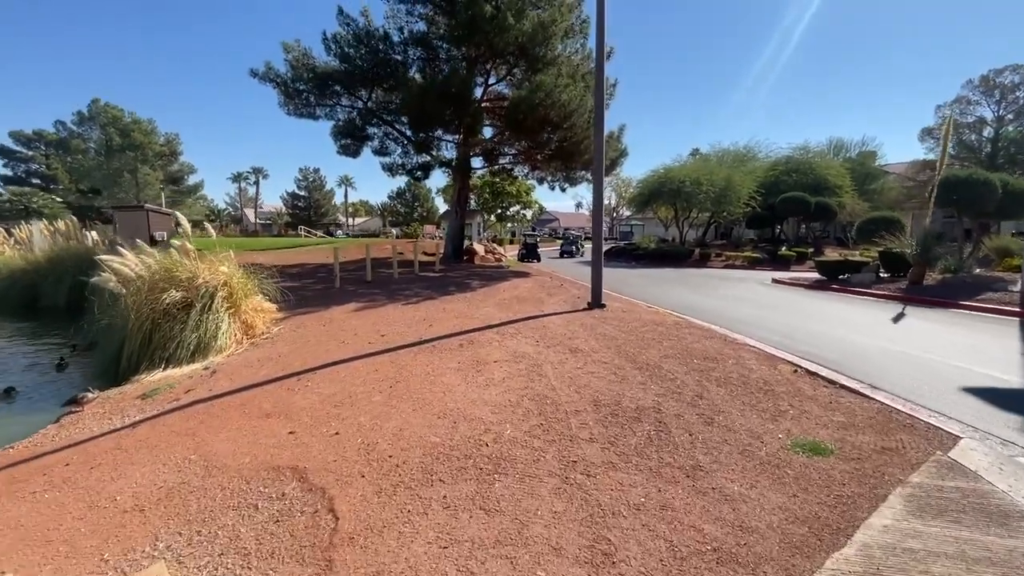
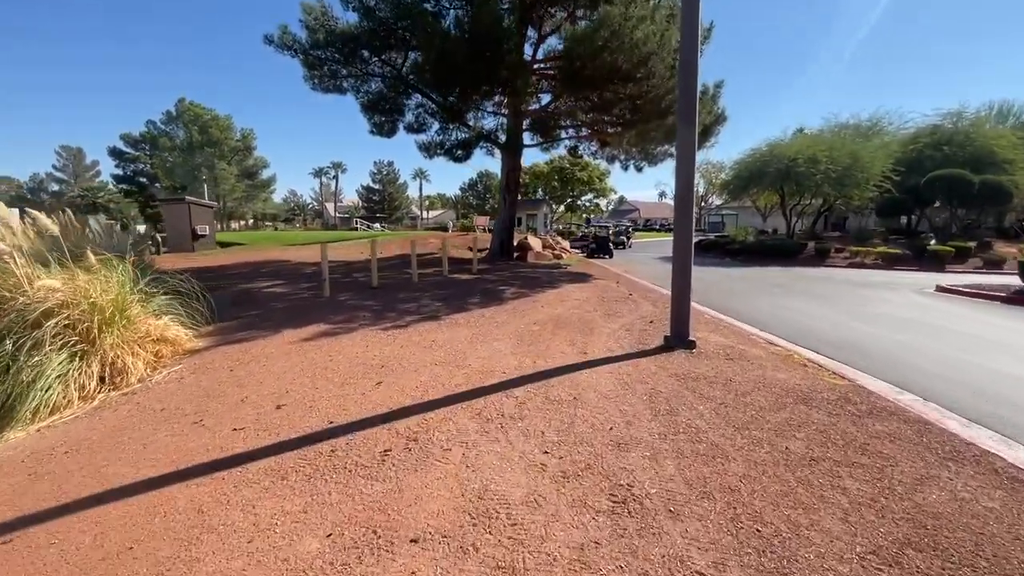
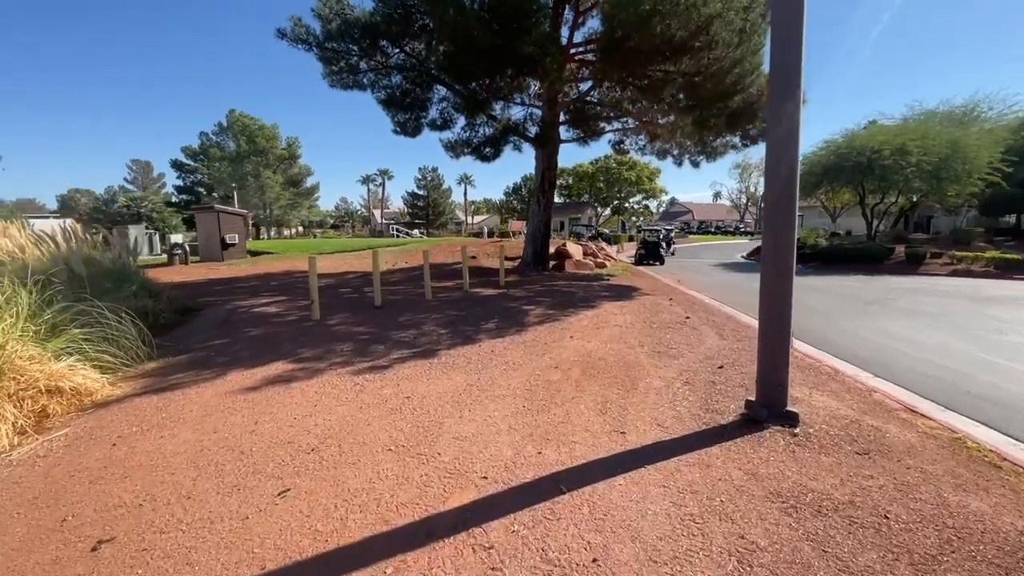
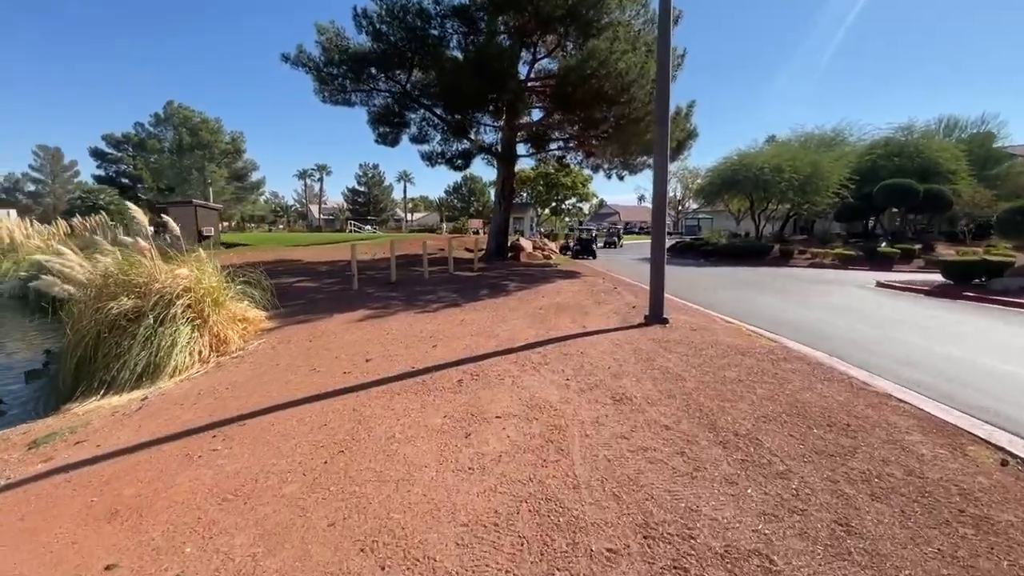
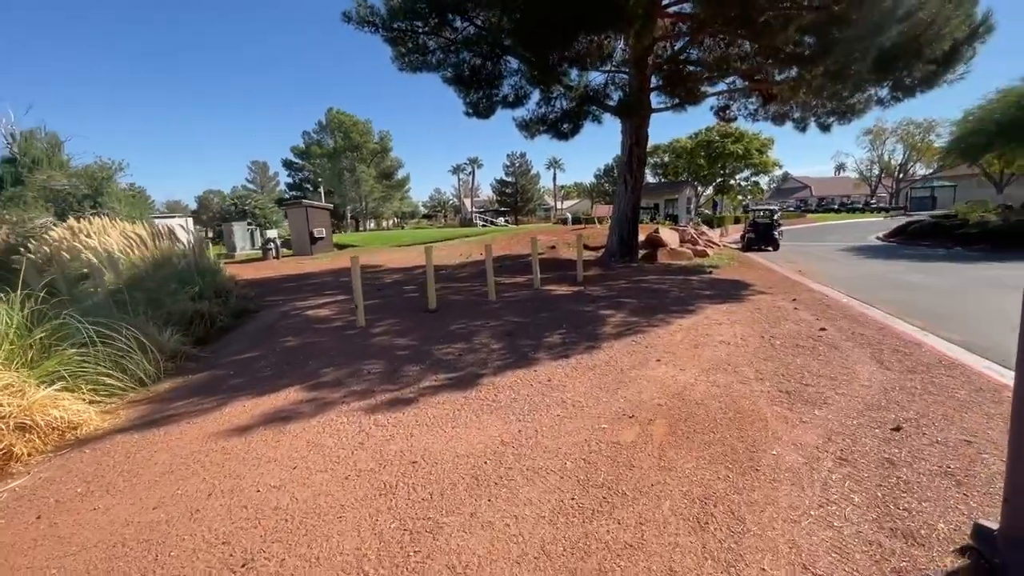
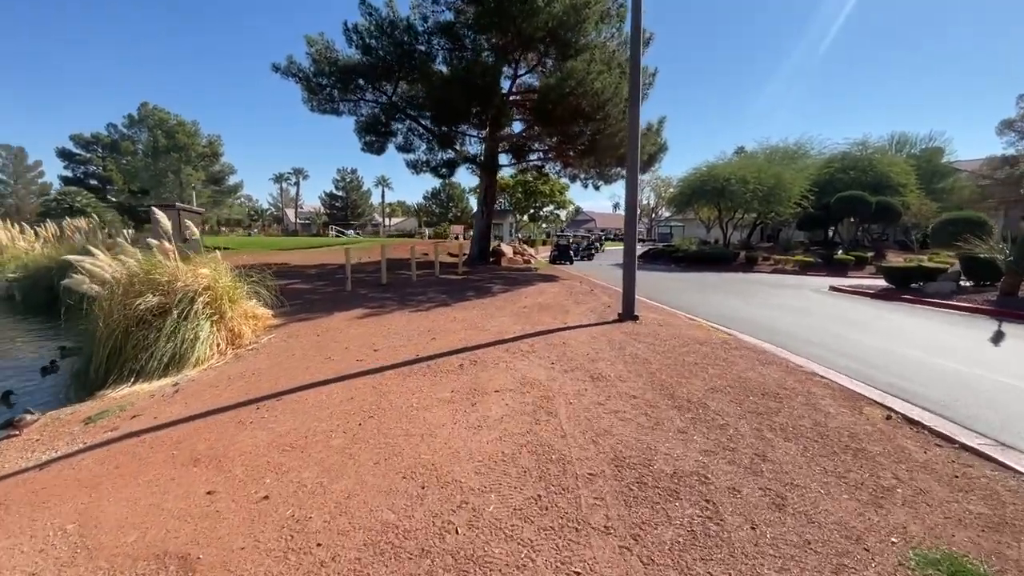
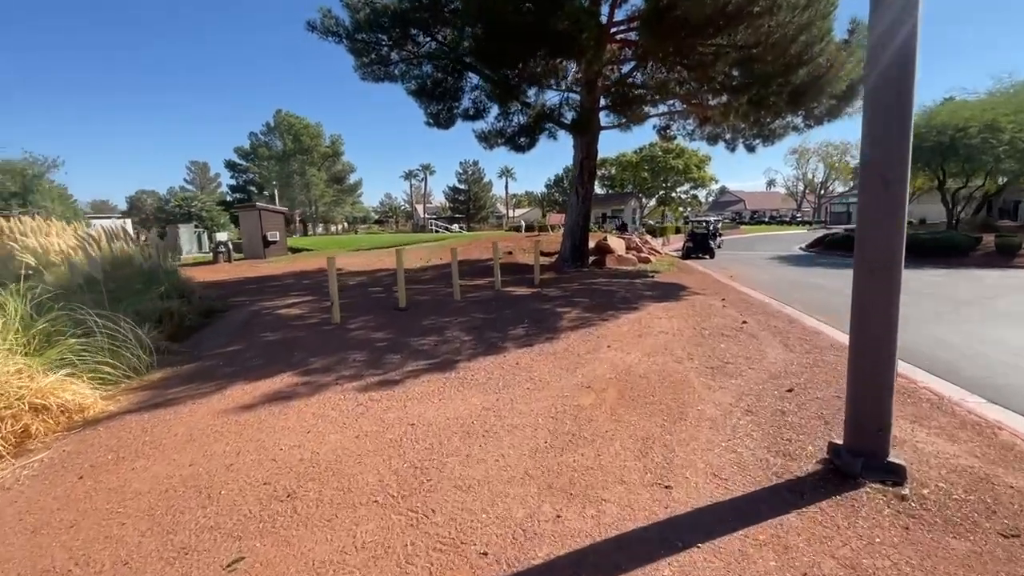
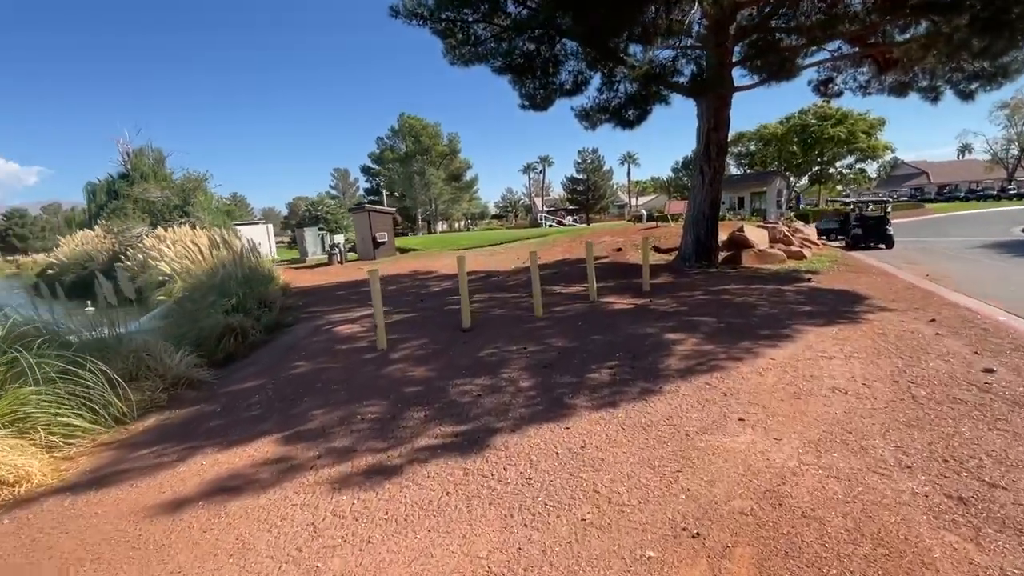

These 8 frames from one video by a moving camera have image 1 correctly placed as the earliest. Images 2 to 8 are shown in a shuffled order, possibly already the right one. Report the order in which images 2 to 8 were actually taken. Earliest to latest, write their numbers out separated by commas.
6, 4, 2, 3, 7, 5, 8
